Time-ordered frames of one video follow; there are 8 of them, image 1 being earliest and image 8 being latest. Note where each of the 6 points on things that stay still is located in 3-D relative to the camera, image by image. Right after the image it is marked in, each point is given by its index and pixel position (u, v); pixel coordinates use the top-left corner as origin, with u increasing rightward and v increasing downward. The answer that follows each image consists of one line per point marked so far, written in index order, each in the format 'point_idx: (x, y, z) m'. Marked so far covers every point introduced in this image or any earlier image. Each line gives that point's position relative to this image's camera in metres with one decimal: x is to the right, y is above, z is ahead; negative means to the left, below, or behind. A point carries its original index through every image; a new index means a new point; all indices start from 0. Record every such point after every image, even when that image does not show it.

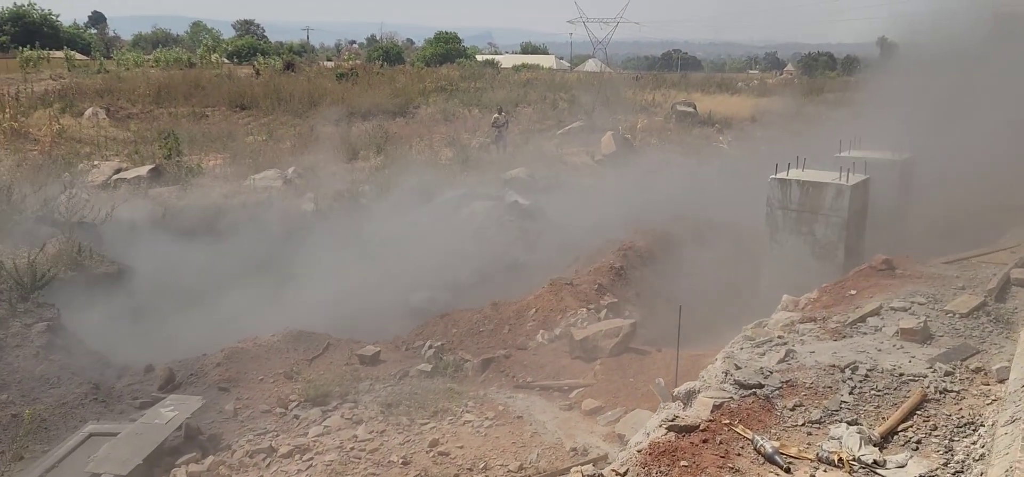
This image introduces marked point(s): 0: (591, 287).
0: (+0.6, -0.4, +6.5) m
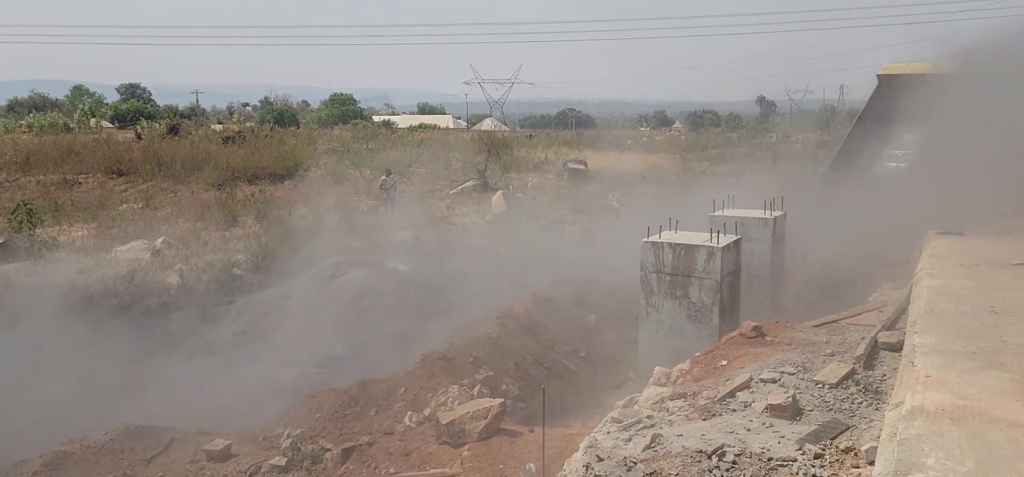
0: (-0.3, -0.9, +6.2) m
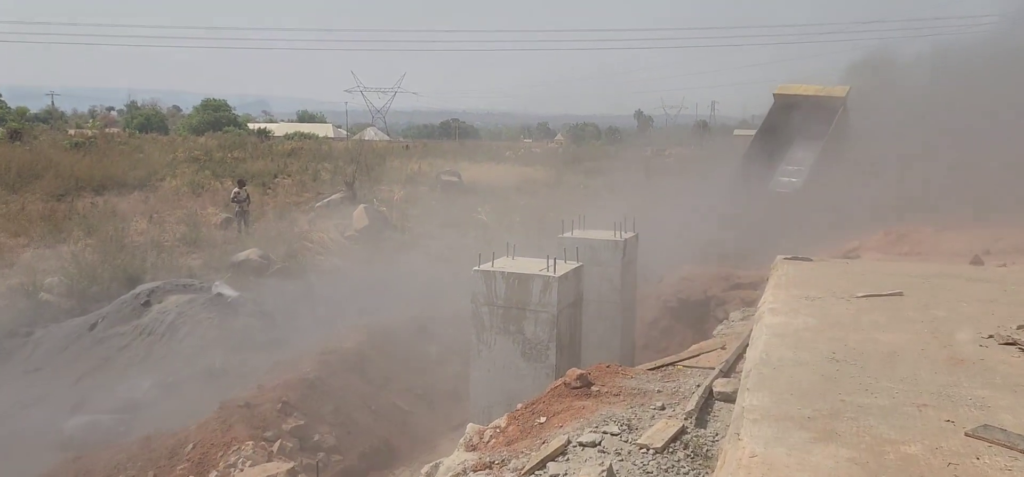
0: (-1.5, -1.1, +5.3) m
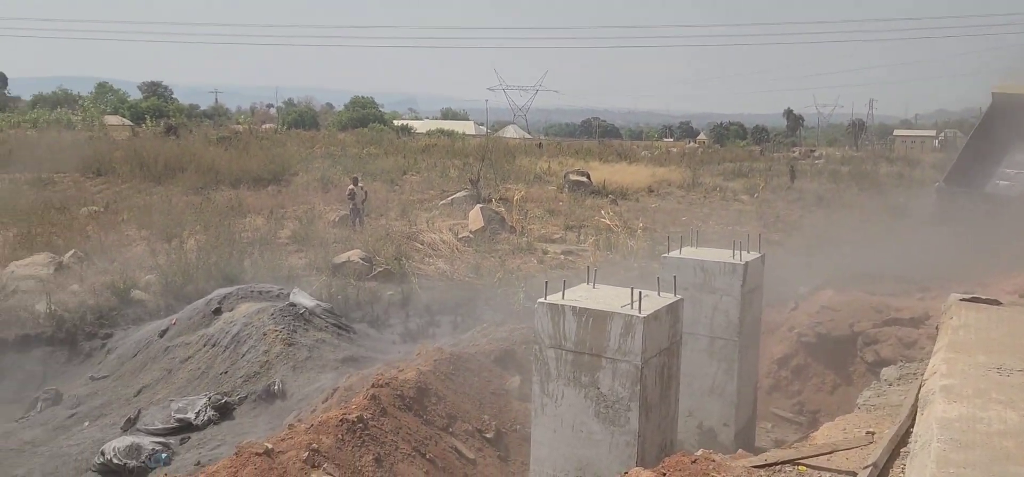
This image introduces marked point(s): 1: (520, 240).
0: (-1.2, -1.2, +4.4) m
1: (+0.1, 0.0, +15.3) m
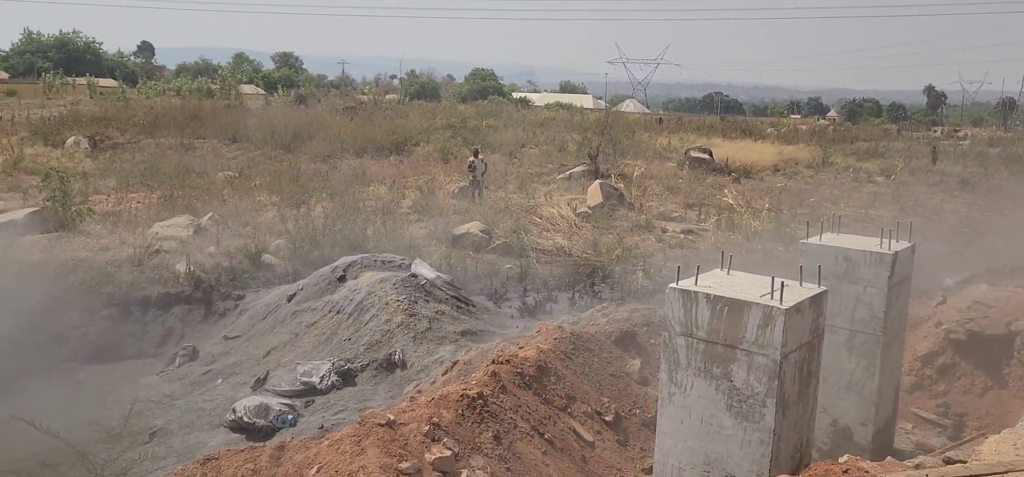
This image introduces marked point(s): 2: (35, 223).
0: (-0.5, -1.0, +4.5) m
1: (+2.3, +0.4, +15.0) m
2: (-6.0, +0.2, +10.4) m
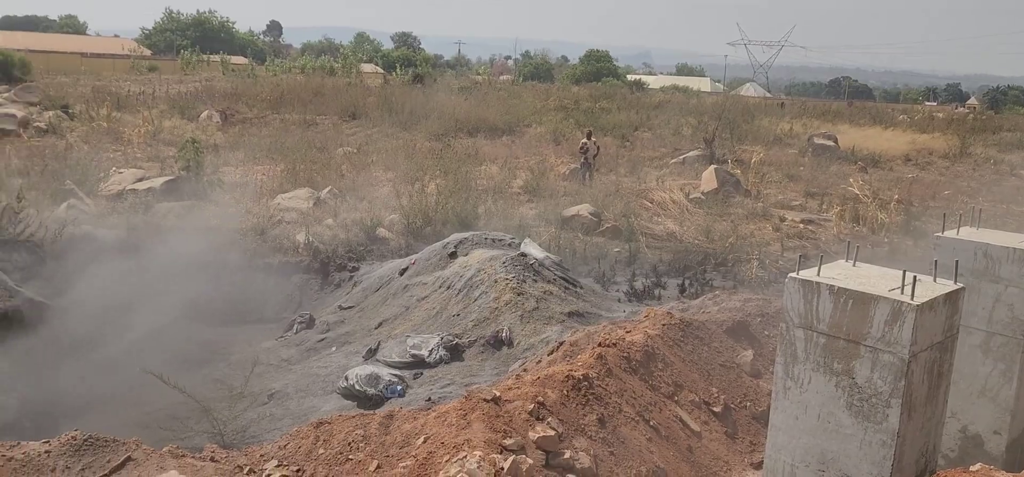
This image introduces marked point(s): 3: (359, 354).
0: (+0.1, -0.9, +4.5) m
1: (+4.3, +0.6, +14.5) m
2: (-4.6, +0.6, +11.0) m
3: (-1.3, -1.0, +7.0) m
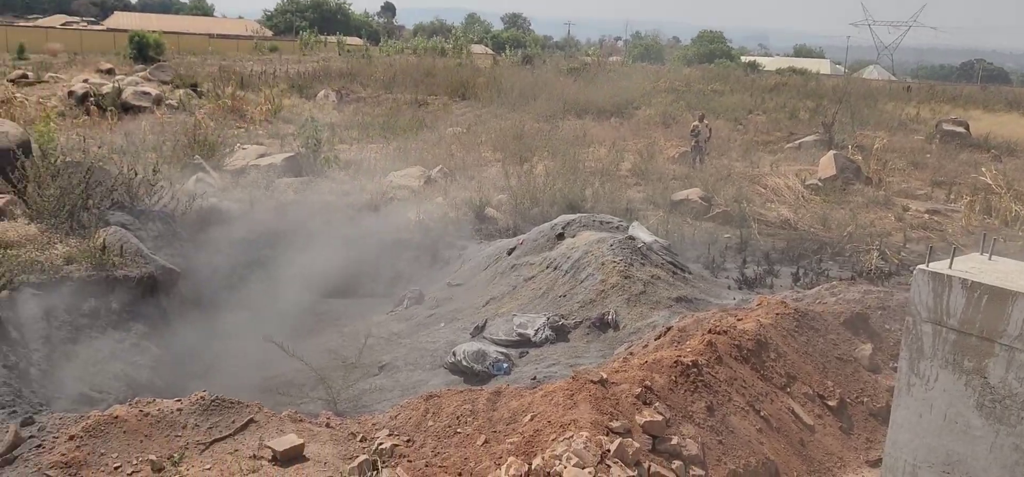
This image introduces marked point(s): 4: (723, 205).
0: (+0.6, -0.8, +4.4) m
1: (+6.1, +0.8, +13.8) m
2: (-3.1, +1.0, +11.5) m
3: (-0.4, -0.8, +7.1) m
4: (+2.9, +0.5, +11.2) m
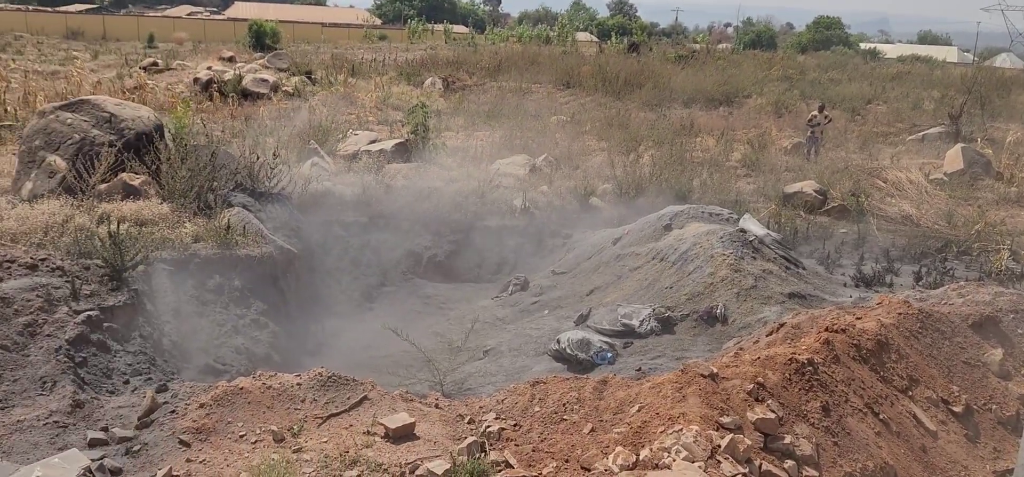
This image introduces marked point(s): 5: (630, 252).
0: (+1.2, -0.8, +4.4) m
1: (+7.8, +0.8, +13.0) m
2: (-1.6, +1.2, +11.8) m
3: (+0.5, -0.7, +7.1) m
4: (+4.3, +0.5, +10.8) m
5: (+1.1, -0.1, +8.0) m
